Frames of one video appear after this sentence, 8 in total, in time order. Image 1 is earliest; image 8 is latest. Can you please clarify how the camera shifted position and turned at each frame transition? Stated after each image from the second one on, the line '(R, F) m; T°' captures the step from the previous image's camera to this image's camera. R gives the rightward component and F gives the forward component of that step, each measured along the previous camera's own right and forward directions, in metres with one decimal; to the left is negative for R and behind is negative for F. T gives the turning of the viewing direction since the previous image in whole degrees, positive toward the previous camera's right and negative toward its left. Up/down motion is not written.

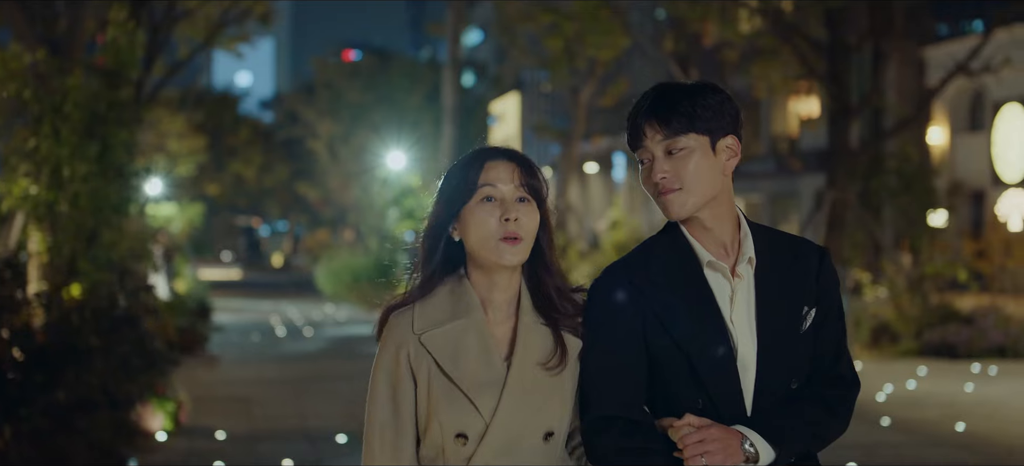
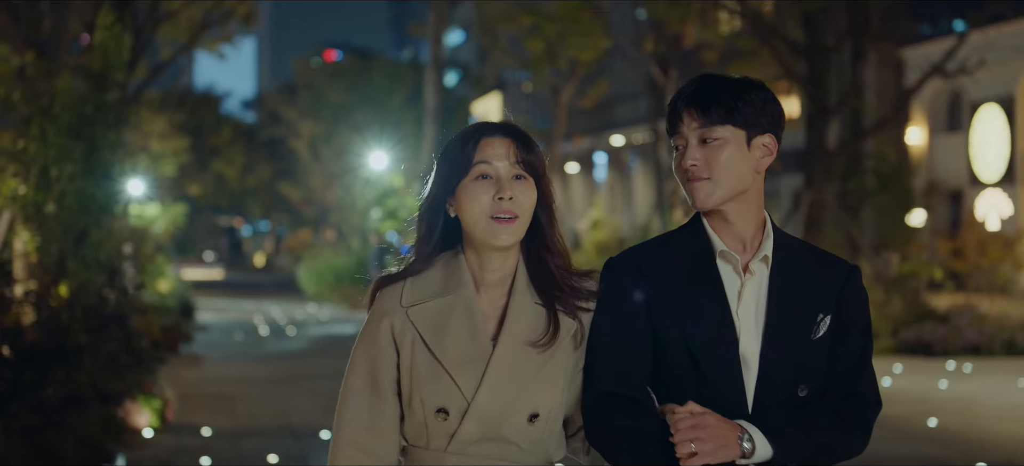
(0.0, -0.2) m; +1°
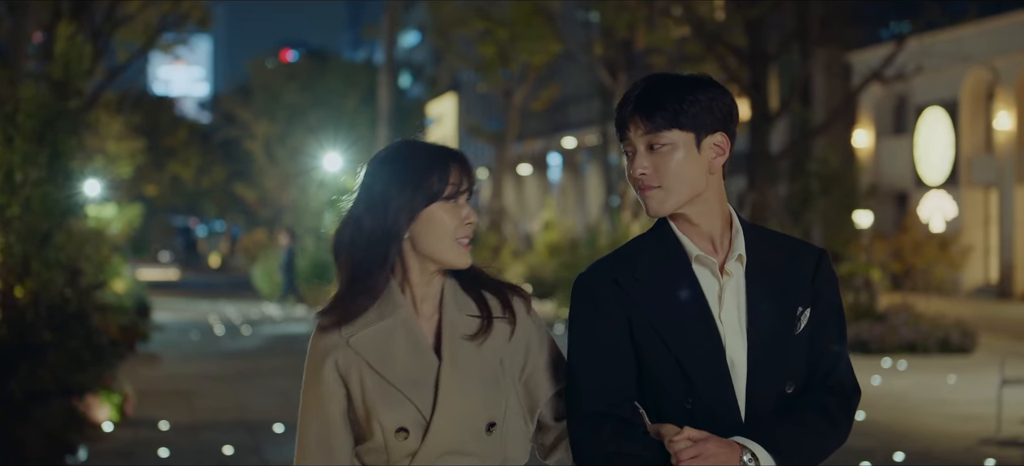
(+0.1, -0.4) m; +2°
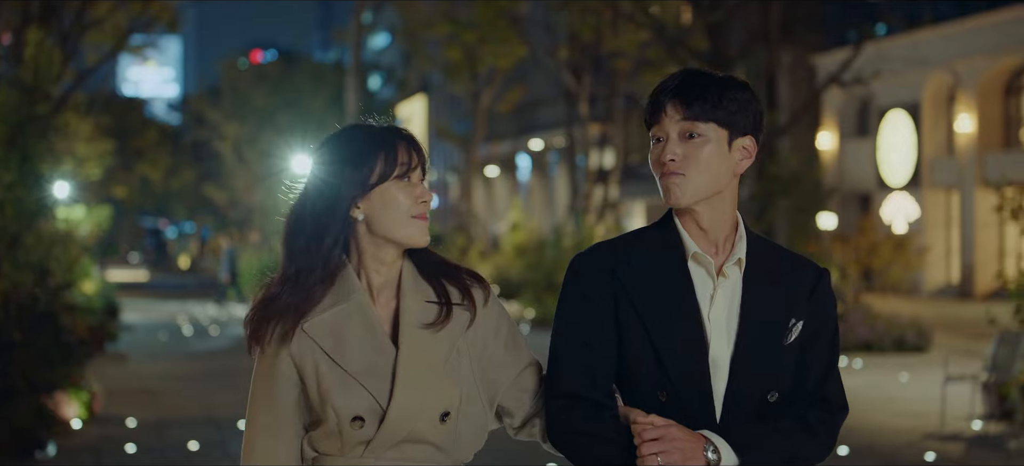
(+0.1, -0.3) m; +1°
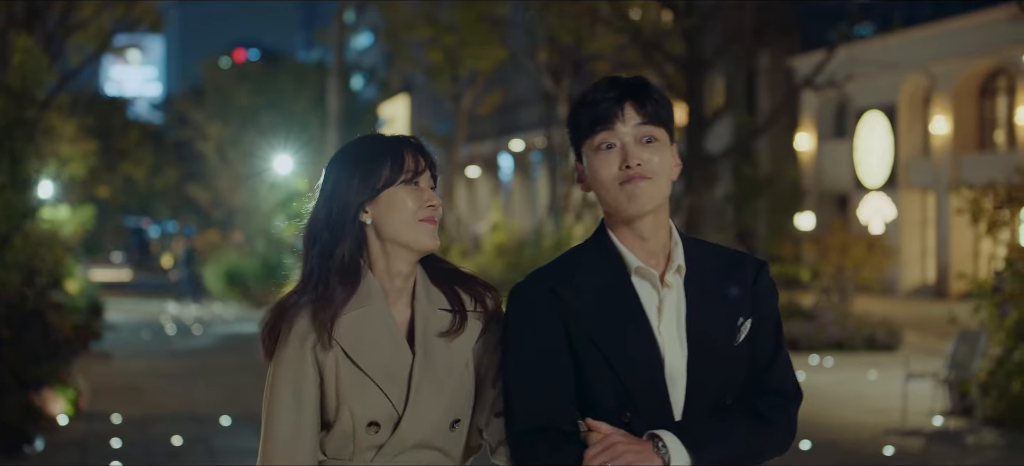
(+0.1, -0.3) m; +1°
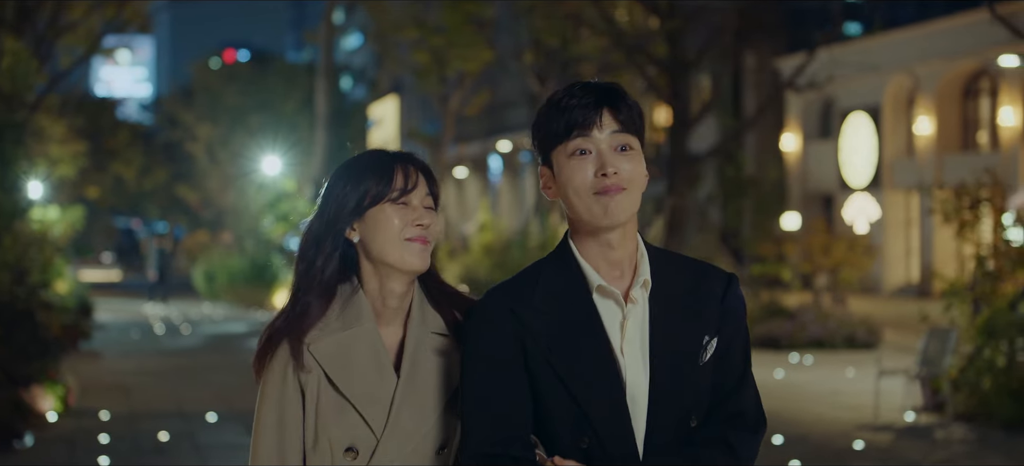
(+0.1, -0.2) m; 0°
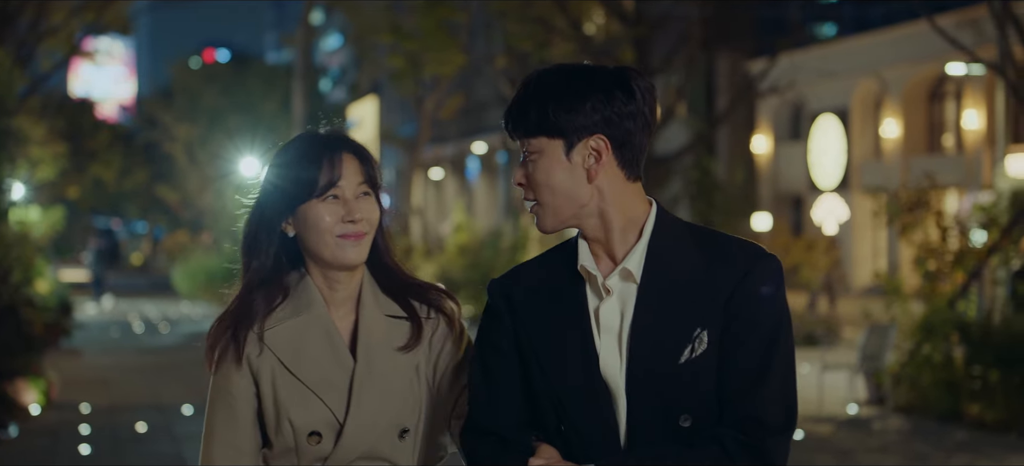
(+0.1, -0.5) m; +1°
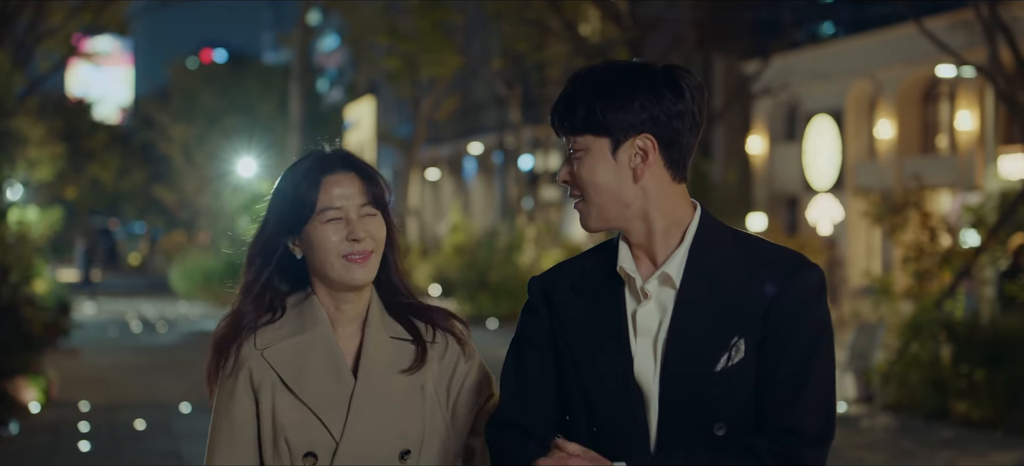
(0.0, -0.2) m; 0°
